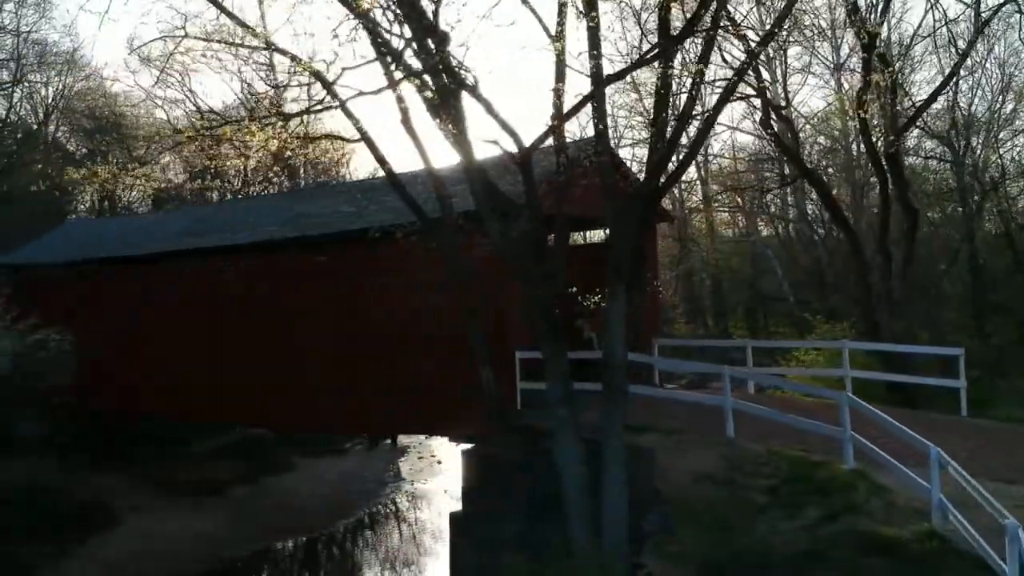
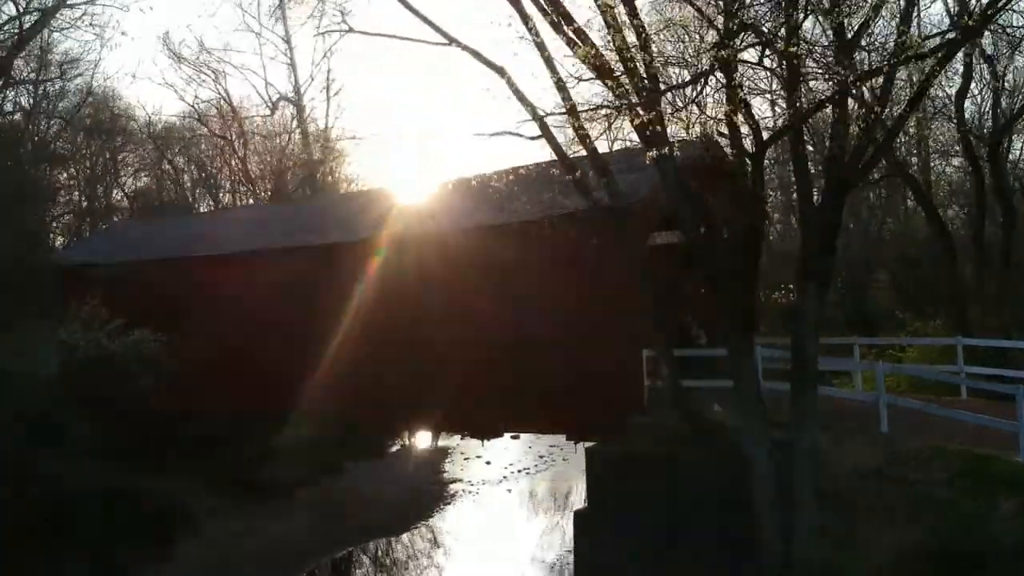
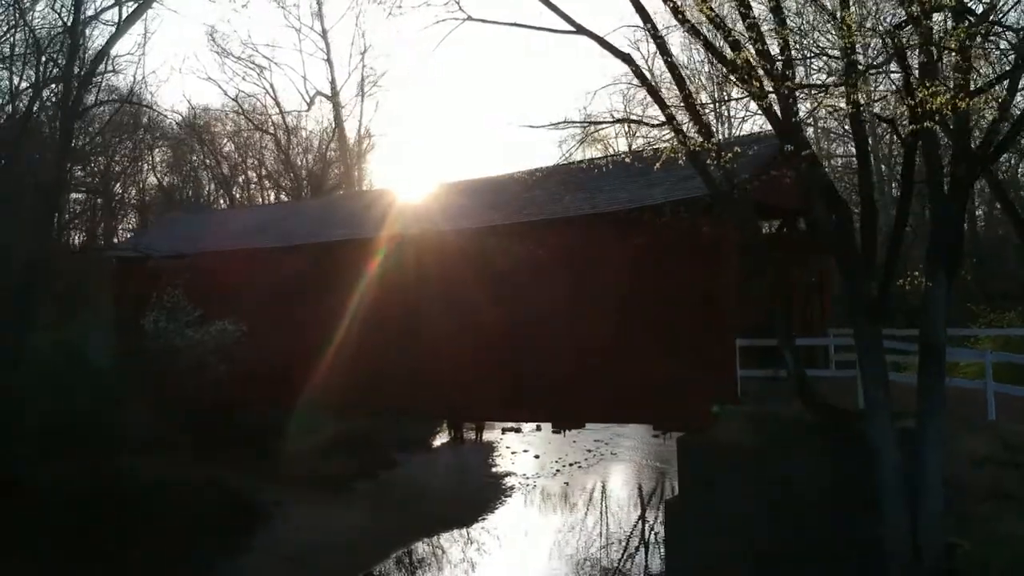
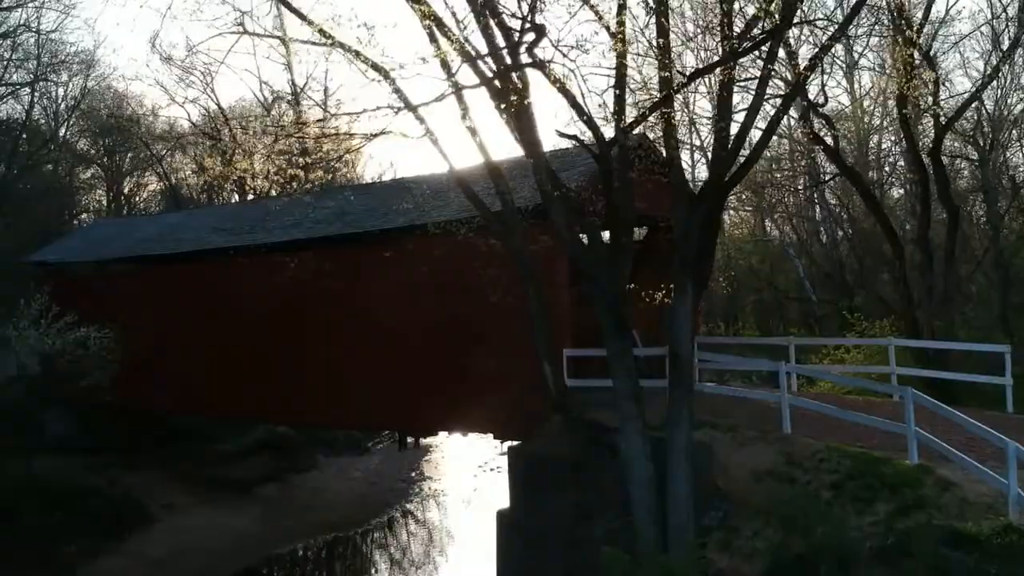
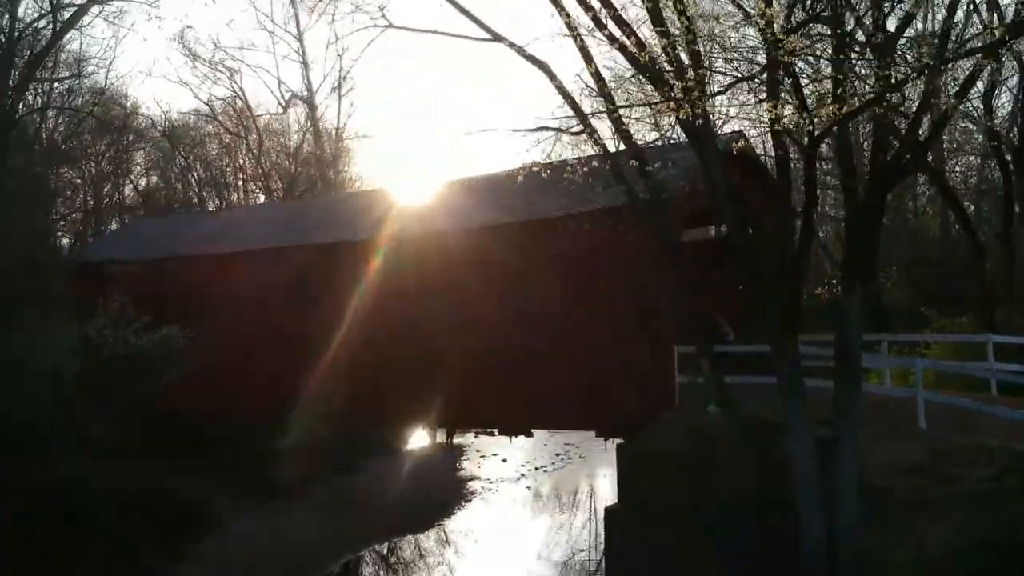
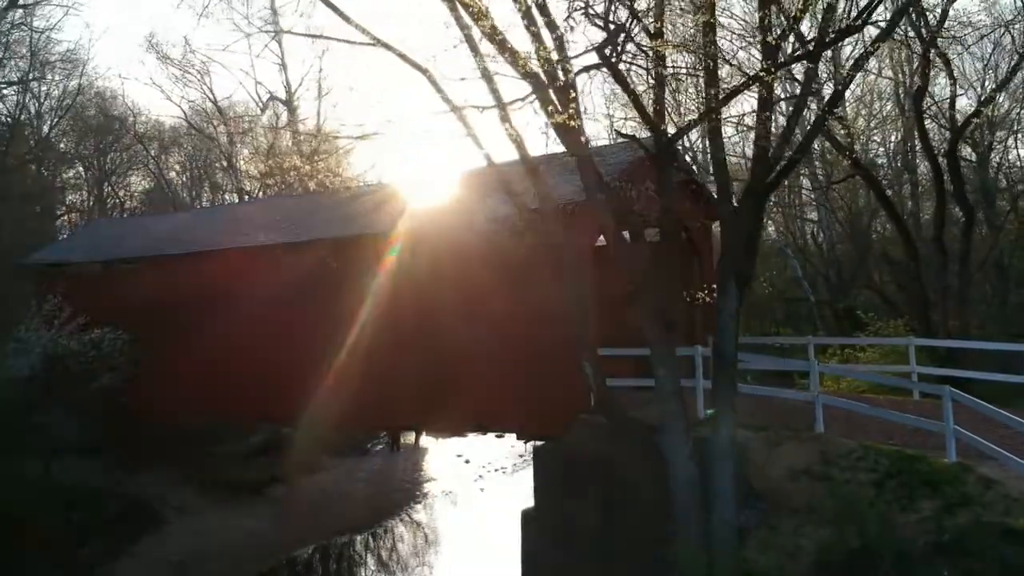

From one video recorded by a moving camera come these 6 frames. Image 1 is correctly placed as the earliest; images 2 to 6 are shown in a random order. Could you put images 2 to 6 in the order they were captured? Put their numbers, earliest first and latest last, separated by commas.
4, 6, 2, 5, 3
